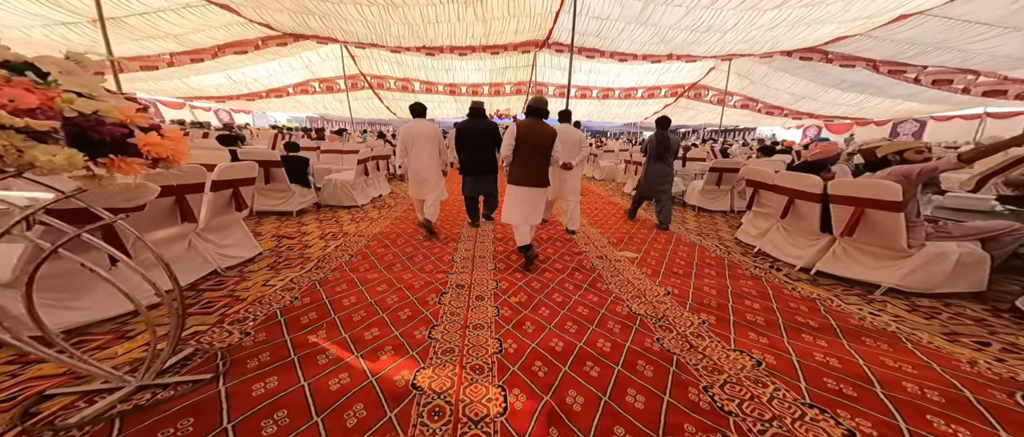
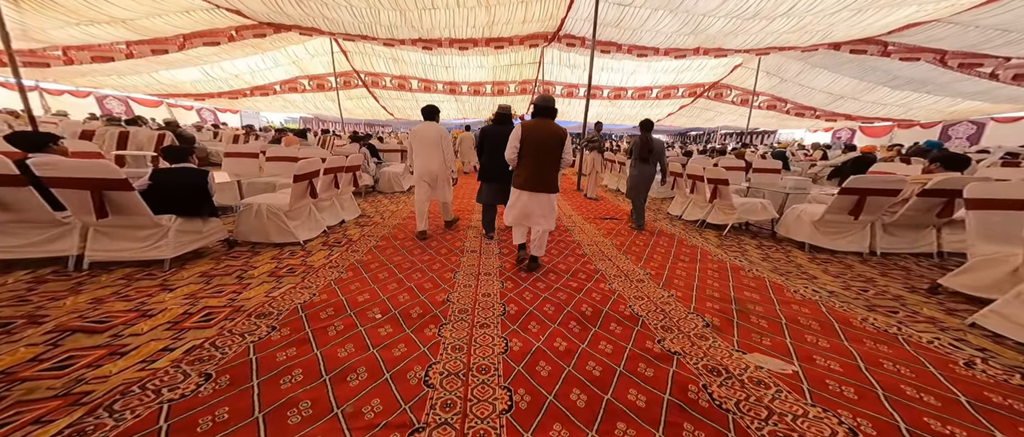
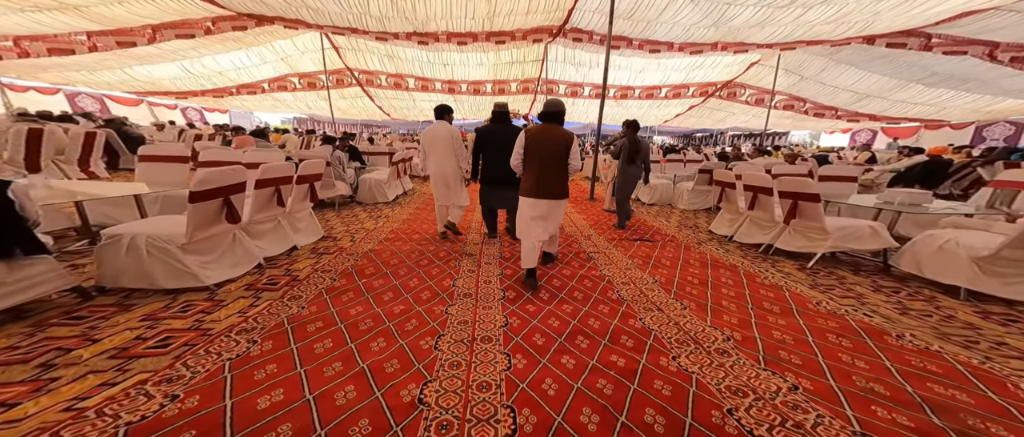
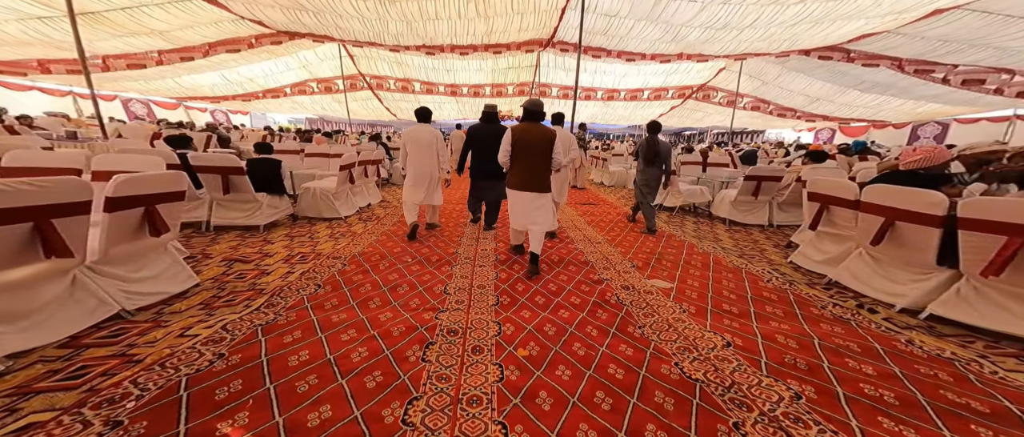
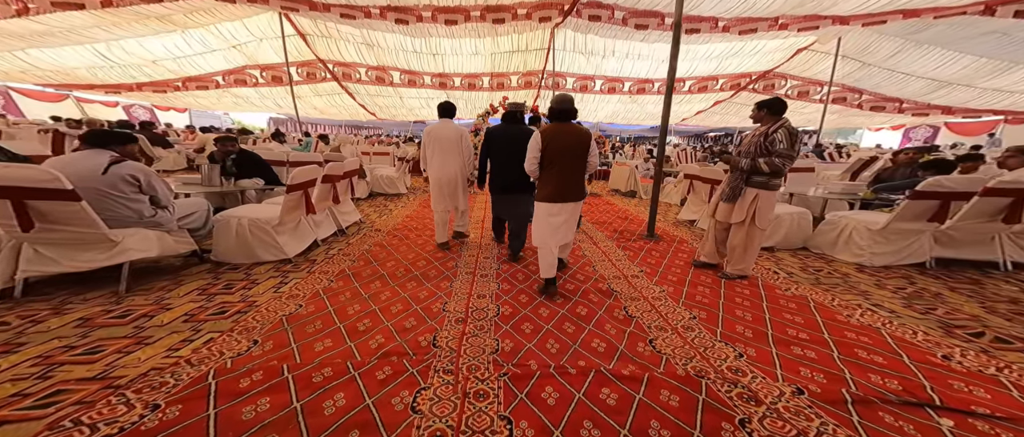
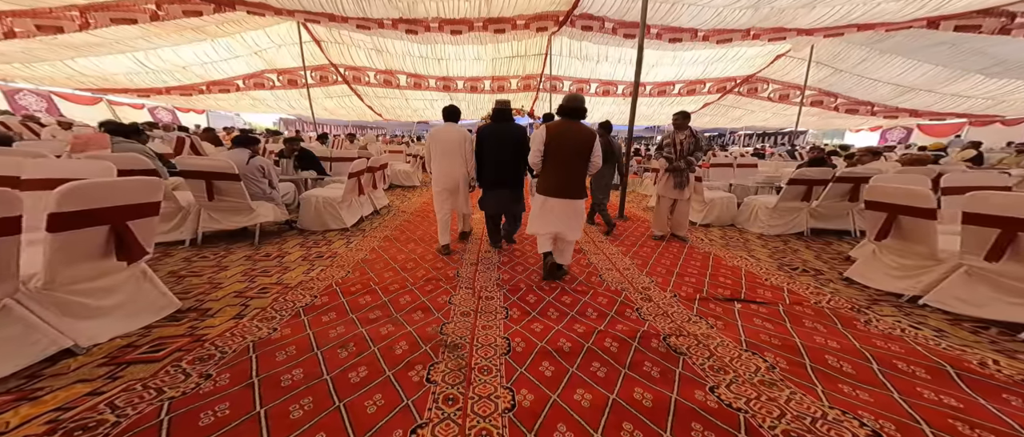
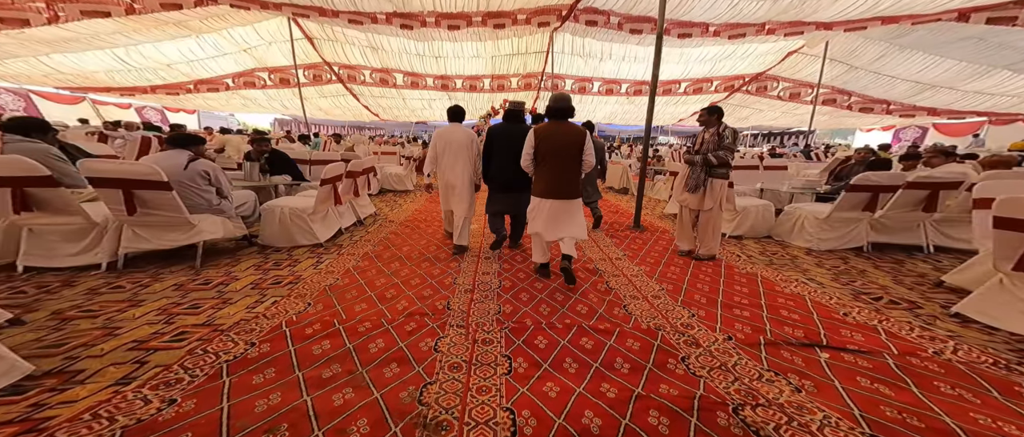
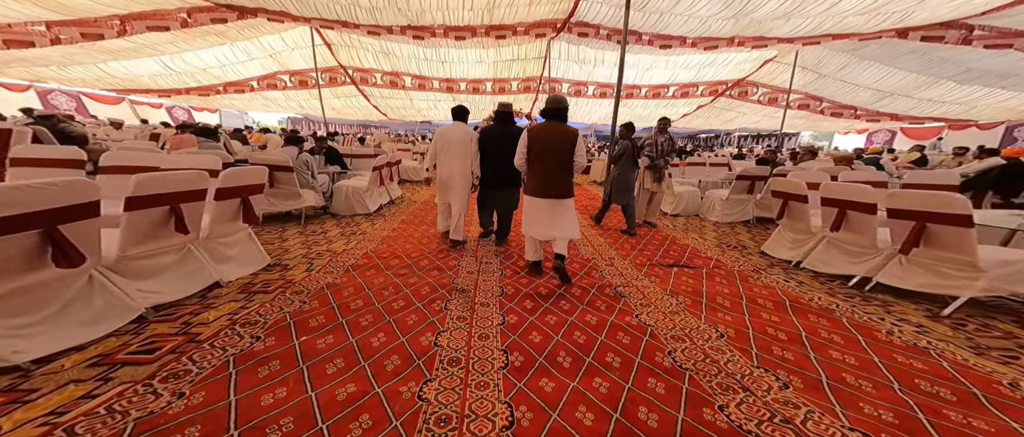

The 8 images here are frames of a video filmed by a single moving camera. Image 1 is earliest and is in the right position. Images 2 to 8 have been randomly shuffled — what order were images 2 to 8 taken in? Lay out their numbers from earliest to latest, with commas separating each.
4, 2, 3, 8, 6, 7, 5
